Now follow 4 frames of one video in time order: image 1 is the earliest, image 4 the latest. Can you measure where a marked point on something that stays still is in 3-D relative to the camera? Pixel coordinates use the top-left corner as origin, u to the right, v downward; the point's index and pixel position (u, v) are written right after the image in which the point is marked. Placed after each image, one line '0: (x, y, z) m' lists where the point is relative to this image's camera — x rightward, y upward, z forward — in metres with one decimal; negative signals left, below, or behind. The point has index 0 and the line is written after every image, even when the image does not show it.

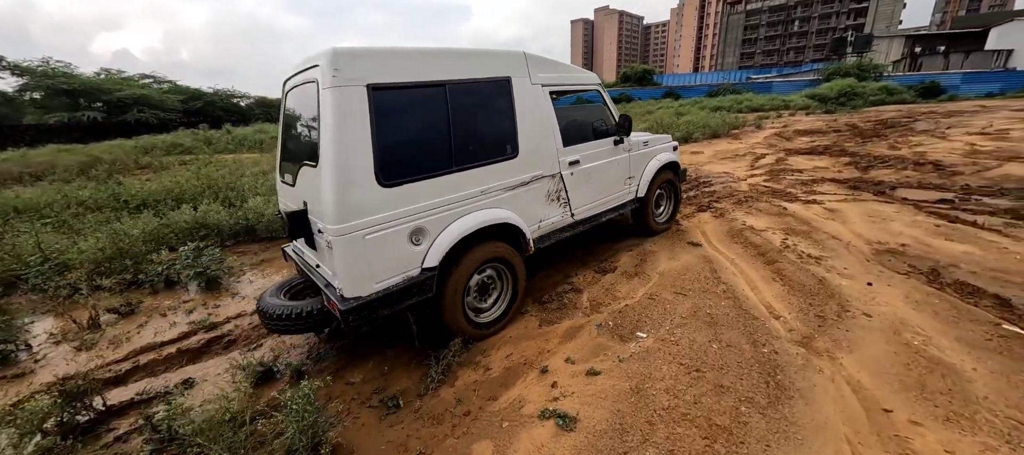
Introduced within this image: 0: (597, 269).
0: (+0.9, -0.4, +3.8) m
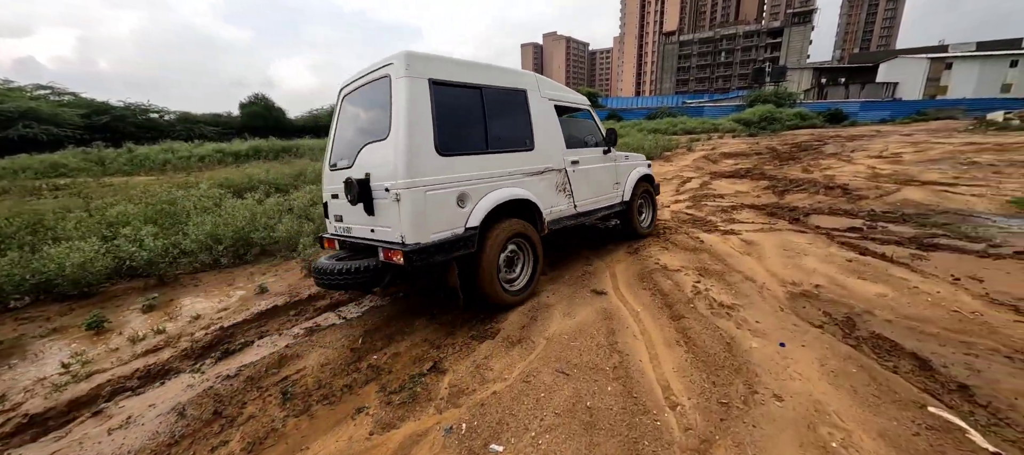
0: (-0.3, -0.9, +3.1) m
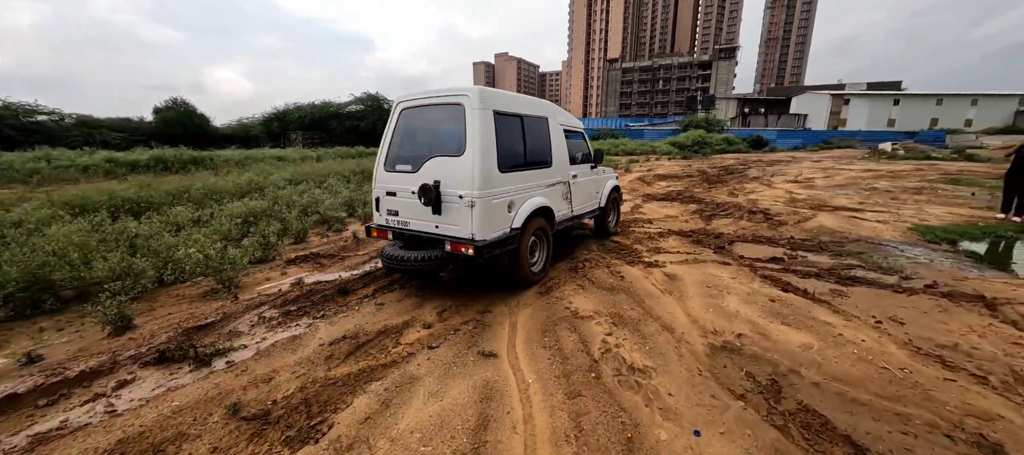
0: (-1.2, -1.2, +2.2) m
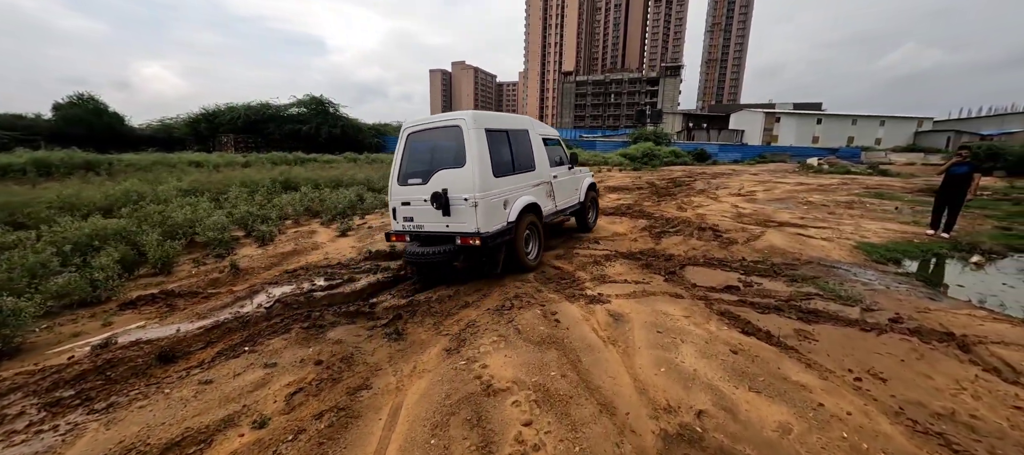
0: (-1.8, -1.4, +1.0) m
